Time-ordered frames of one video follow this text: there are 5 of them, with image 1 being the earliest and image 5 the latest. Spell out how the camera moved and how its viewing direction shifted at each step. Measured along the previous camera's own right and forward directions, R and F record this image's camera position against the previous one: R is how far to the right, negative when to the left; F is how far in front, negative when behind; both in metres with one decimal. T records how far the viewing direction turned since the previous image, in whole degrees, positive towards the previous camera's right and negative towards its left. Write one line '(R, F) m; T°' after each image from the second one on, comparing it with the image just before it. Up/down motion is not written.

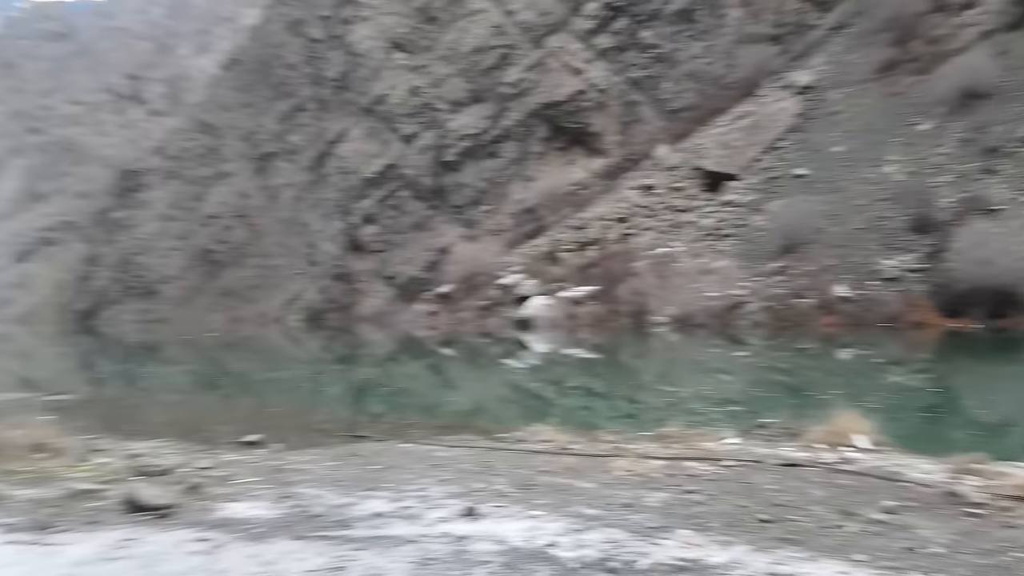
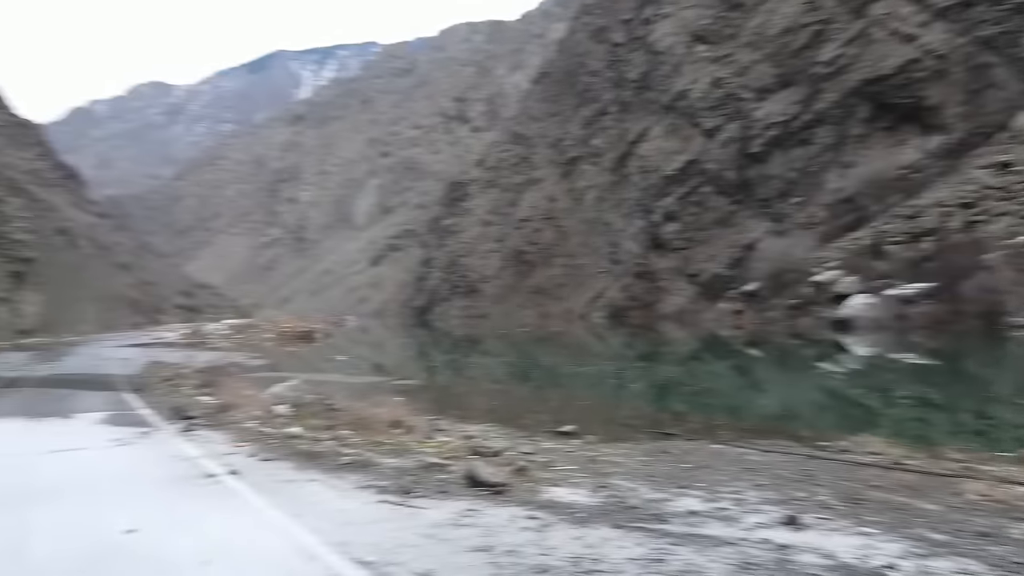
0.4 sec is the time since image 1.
(0.0, -0.3) m; -28°
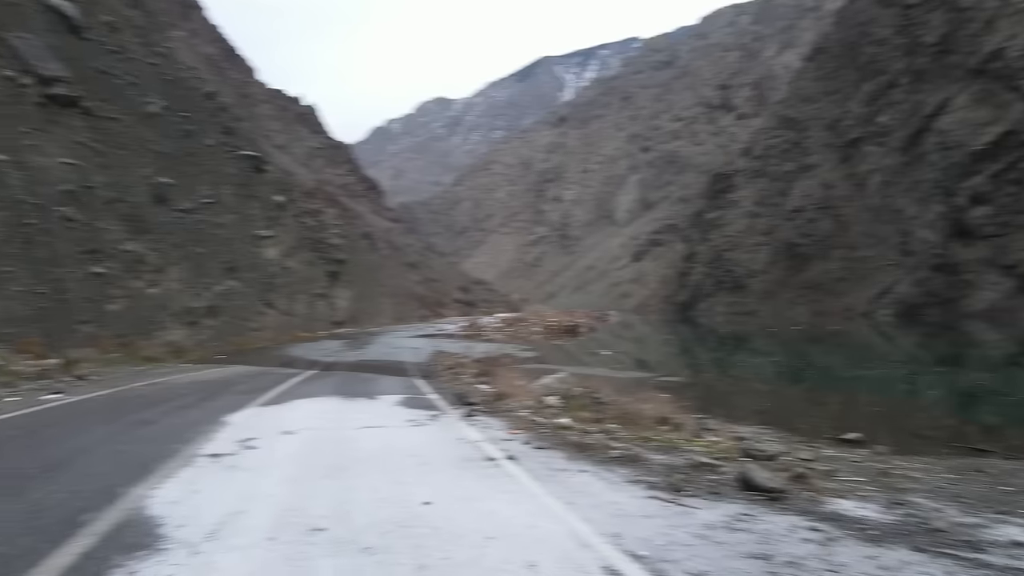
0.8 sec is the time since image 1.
(+0.1, -0.5) m; -24°
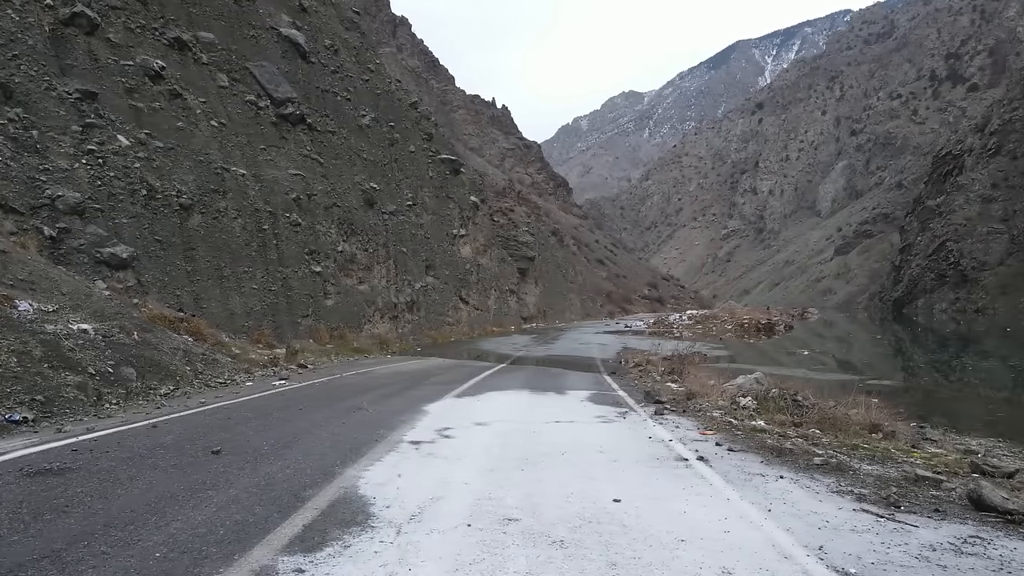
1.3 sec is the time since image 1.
(-0.1, +0.9) m; -17°
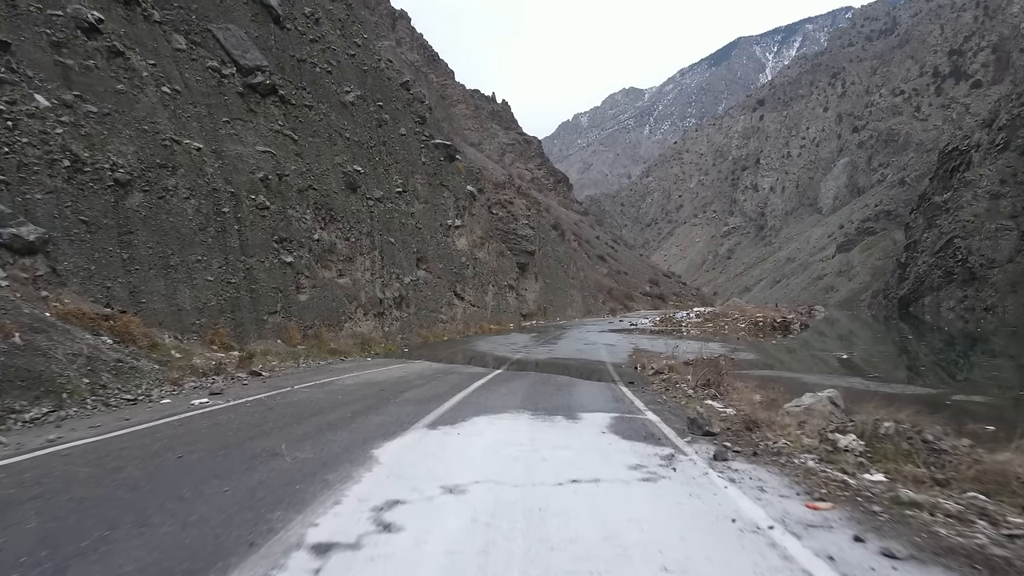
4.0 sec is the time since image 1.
(+0.1, +3.1) m; 0°
